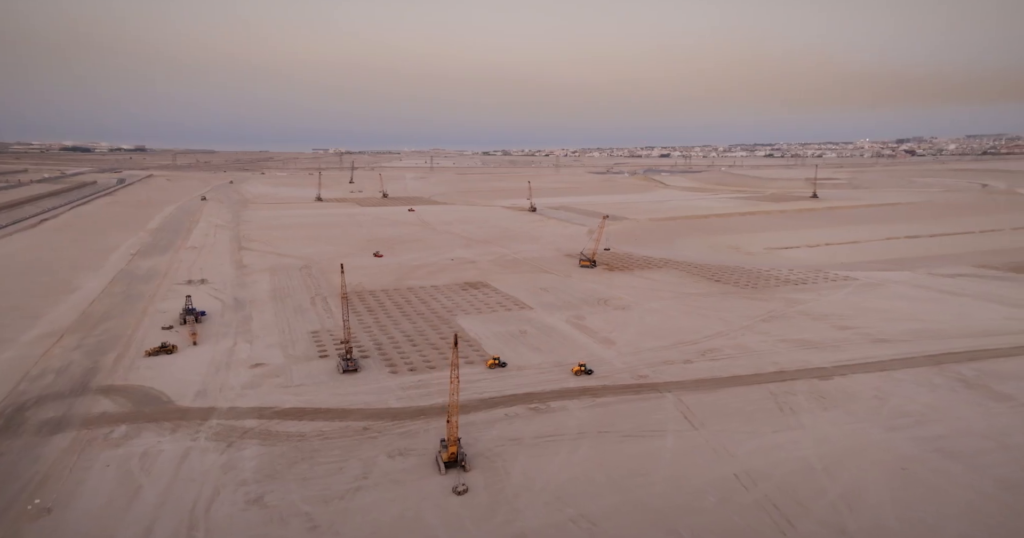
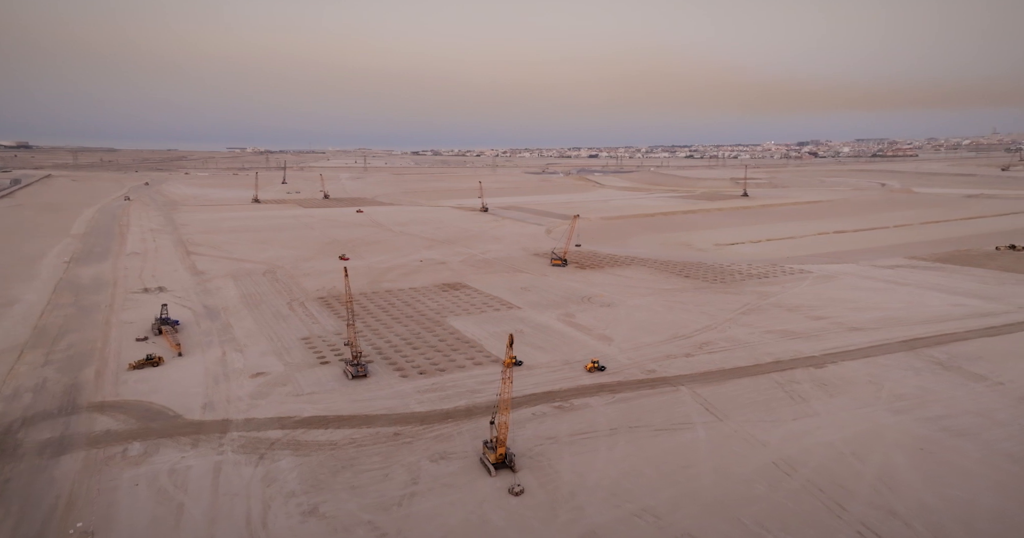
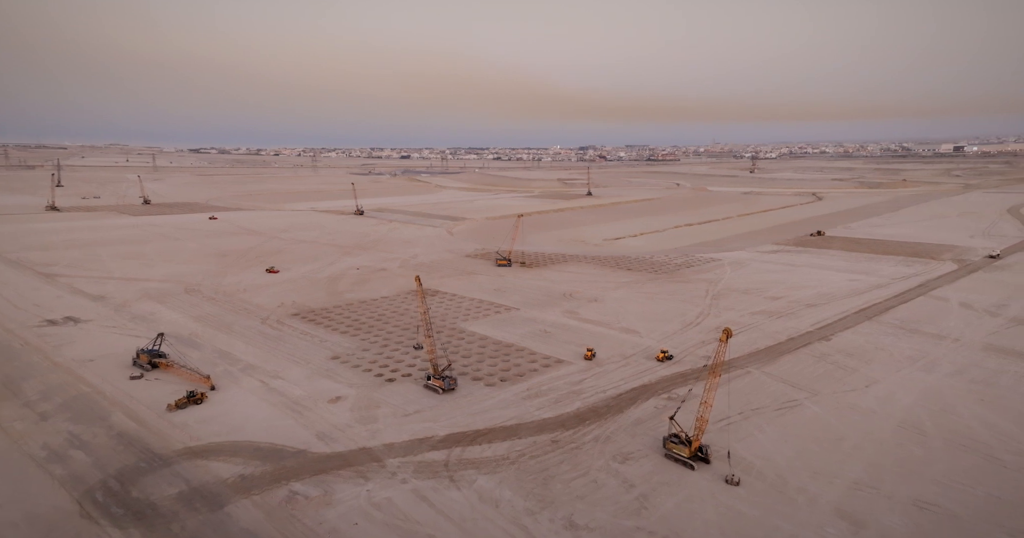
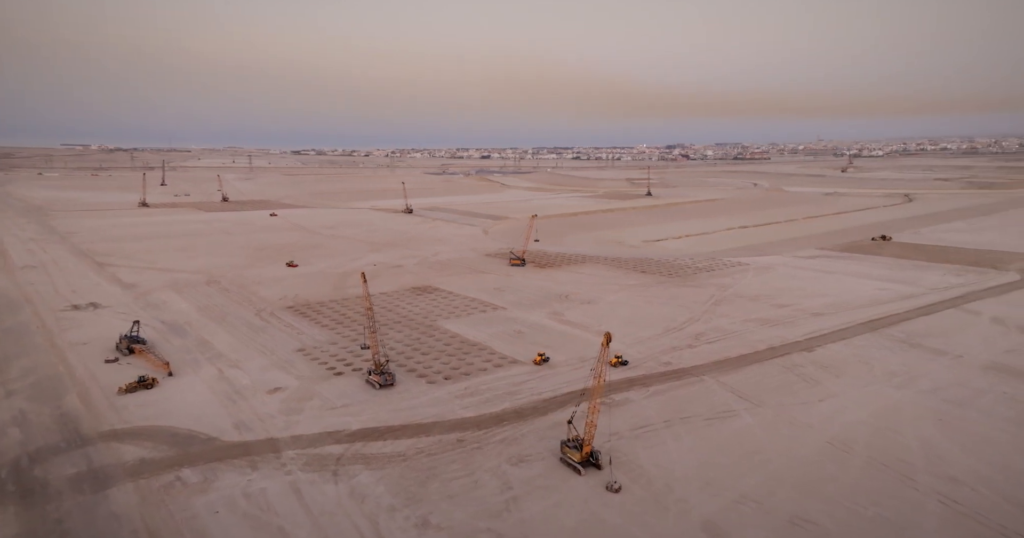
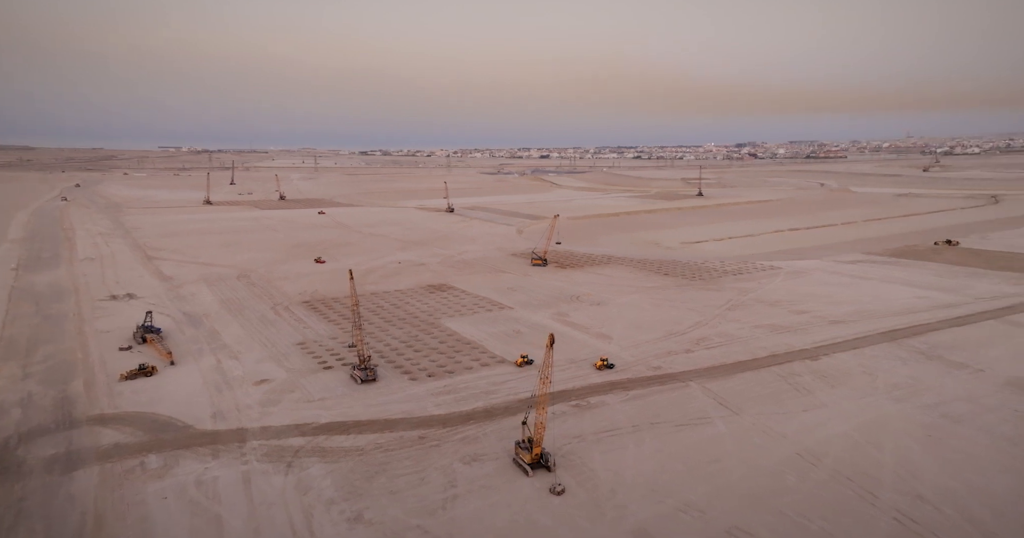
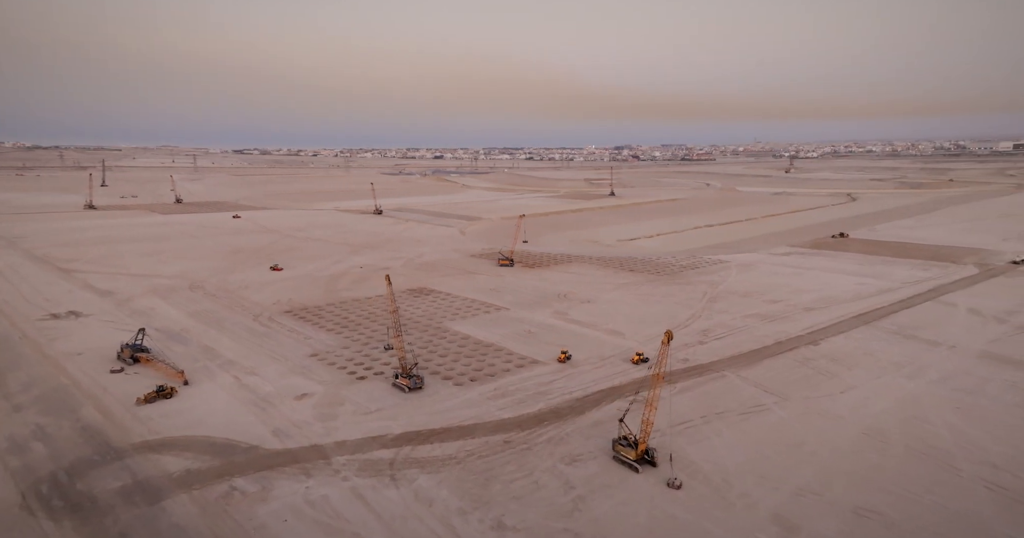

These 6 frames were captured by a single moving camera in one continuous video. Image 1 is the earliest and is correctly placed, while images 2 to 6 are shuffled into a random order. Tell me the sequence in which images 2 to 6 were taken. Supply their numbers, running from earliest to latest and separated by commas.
2, 5, 4, 6, 3
